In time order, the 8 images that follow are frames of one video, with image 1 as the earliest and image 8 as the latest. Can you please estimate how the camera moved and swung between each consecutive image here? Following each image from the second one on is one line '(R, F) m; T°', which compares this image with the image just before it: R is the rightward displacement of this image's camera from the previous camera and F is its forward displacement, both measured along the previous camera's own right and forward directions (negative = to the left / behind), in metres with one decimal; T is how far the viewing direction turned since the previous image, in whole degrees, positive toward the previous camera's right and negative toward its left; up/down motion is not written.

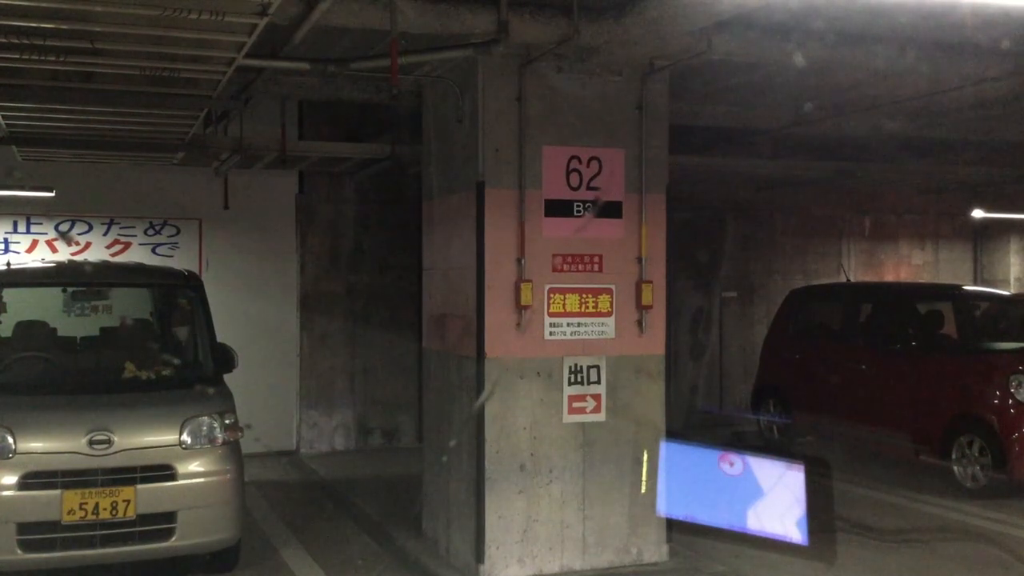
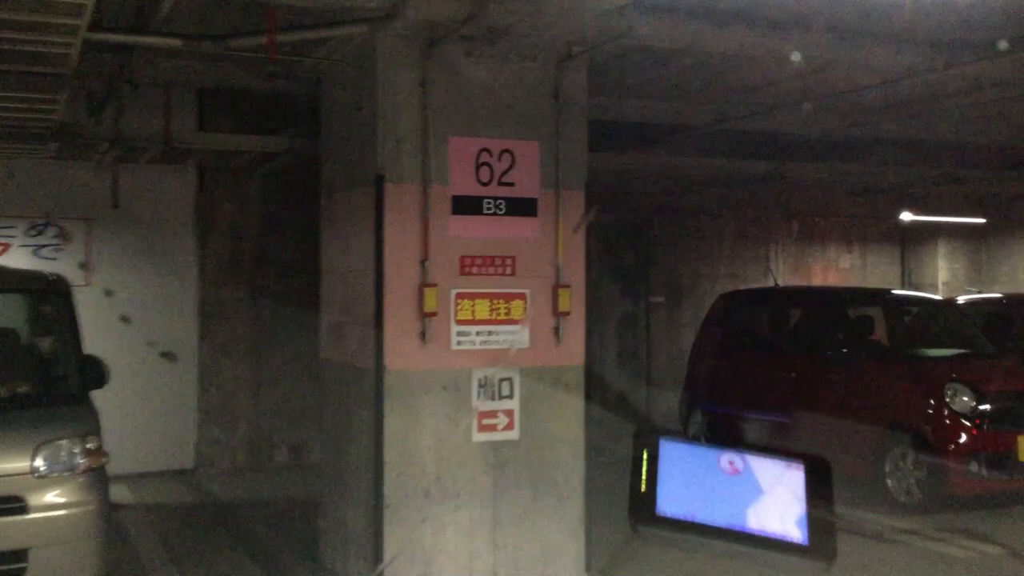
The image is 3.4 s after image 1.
(+0.2, +0.5) m; +4°
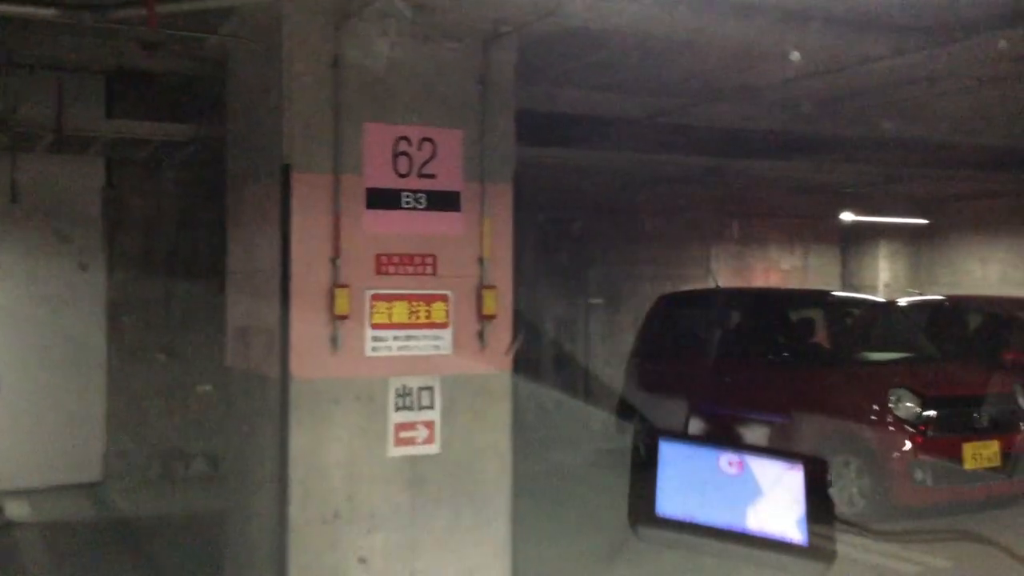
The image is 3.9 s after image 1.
(+0.1, +0.4) m; +3°
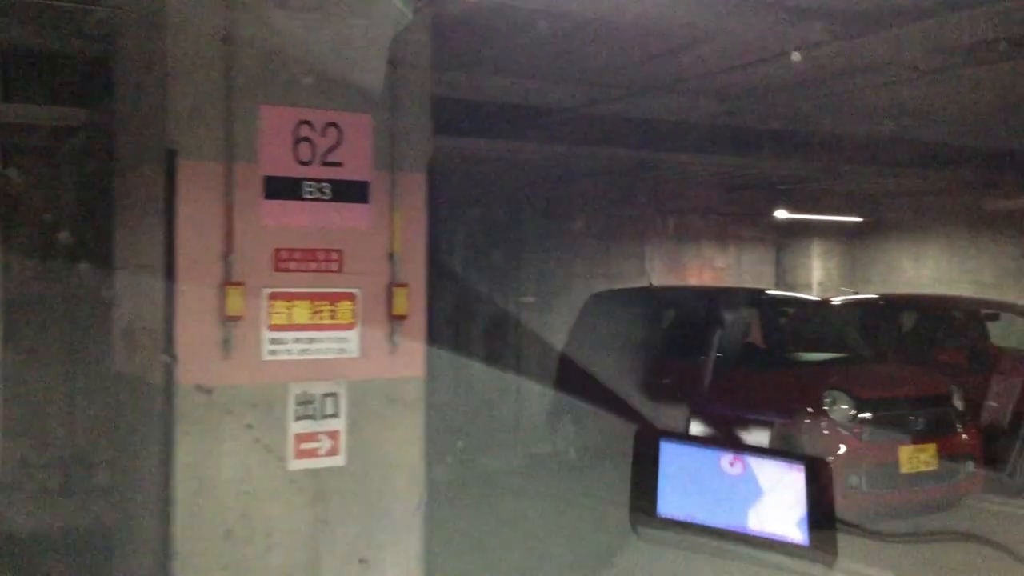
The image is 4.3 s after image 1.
(+0.1, +0.4) m; +3°
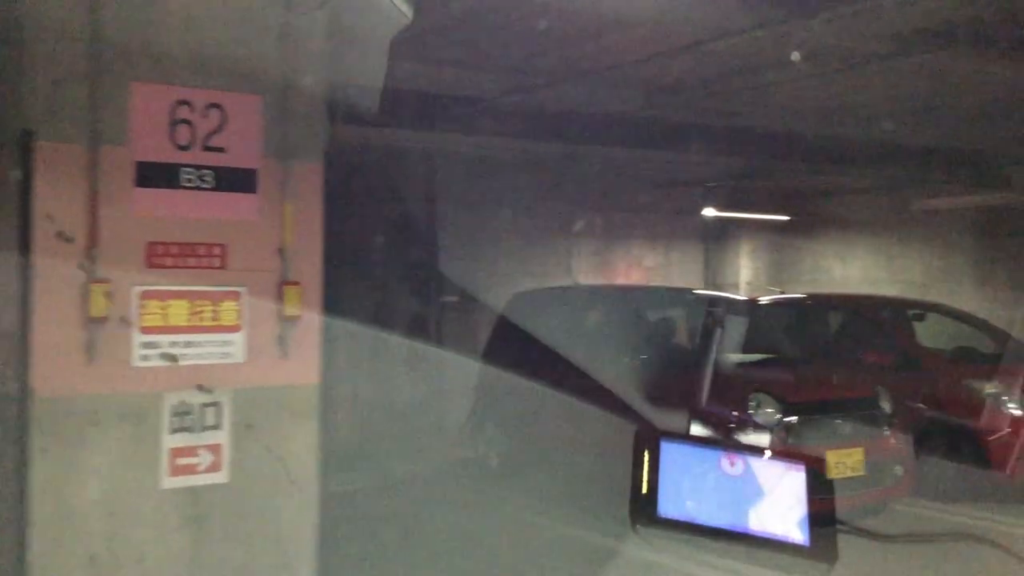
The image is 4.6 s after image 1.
(+0.1, +0.4) m; +4°
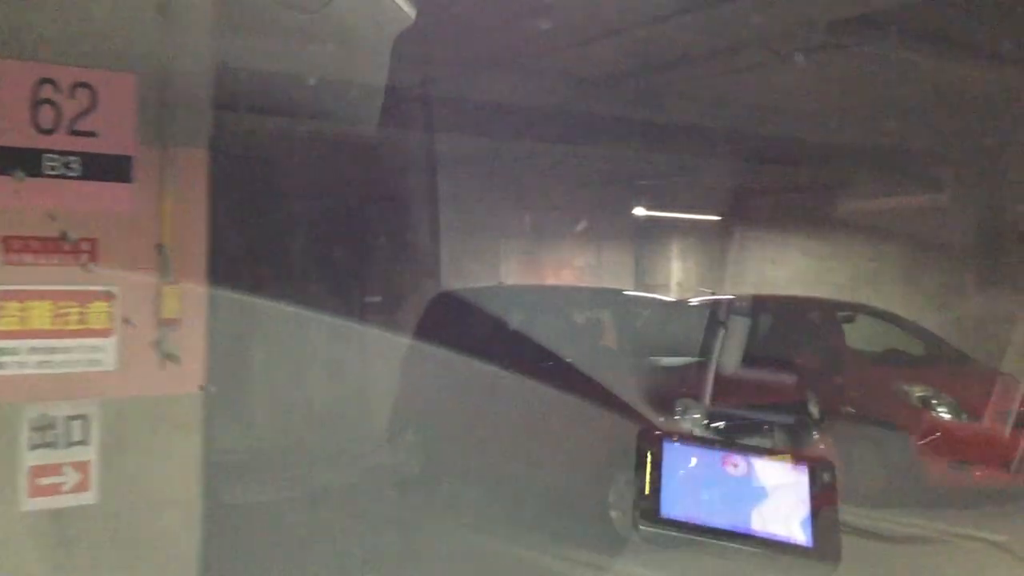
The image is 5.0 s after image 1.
(+0.1, +0.3) m; +4°
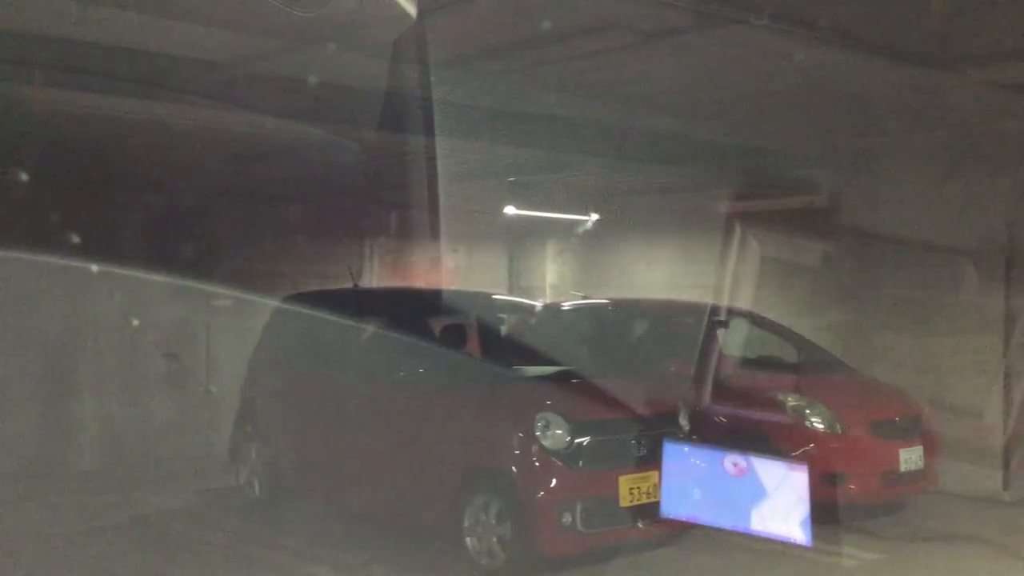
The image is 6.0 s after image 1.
(+0.3, +0.6) m; +6°
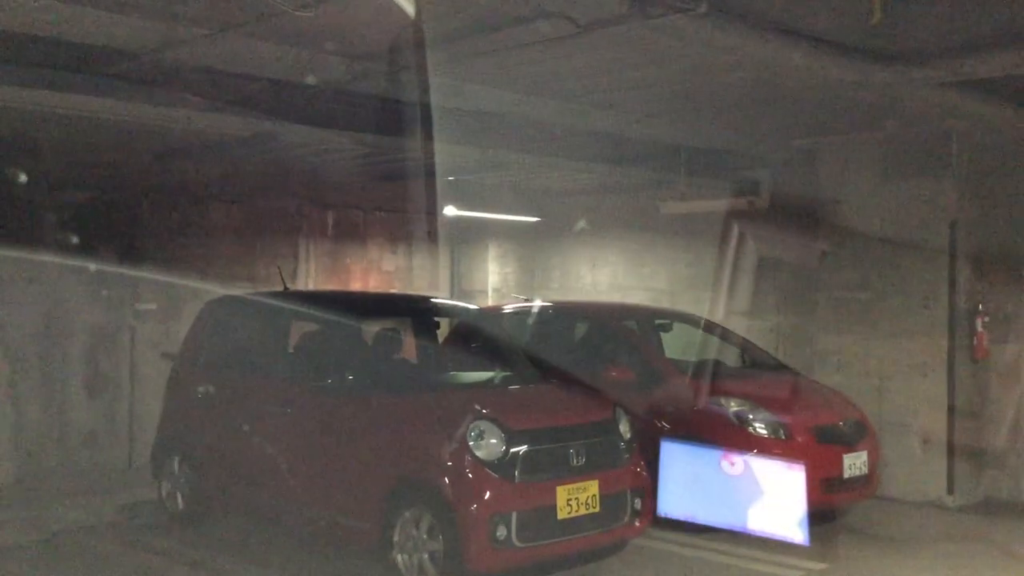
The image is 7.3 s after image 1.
(+0.1, +0.2) m; +3°
